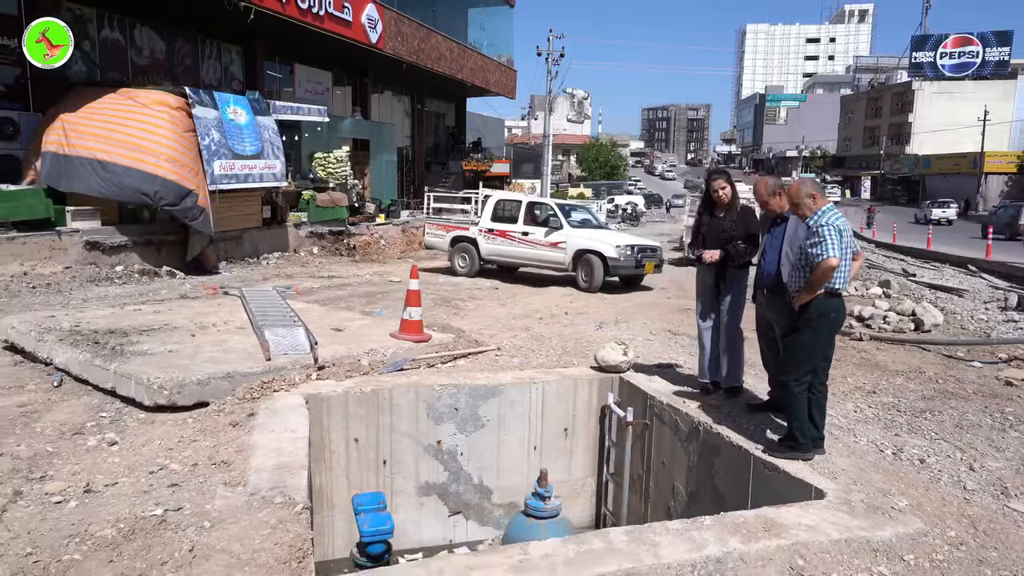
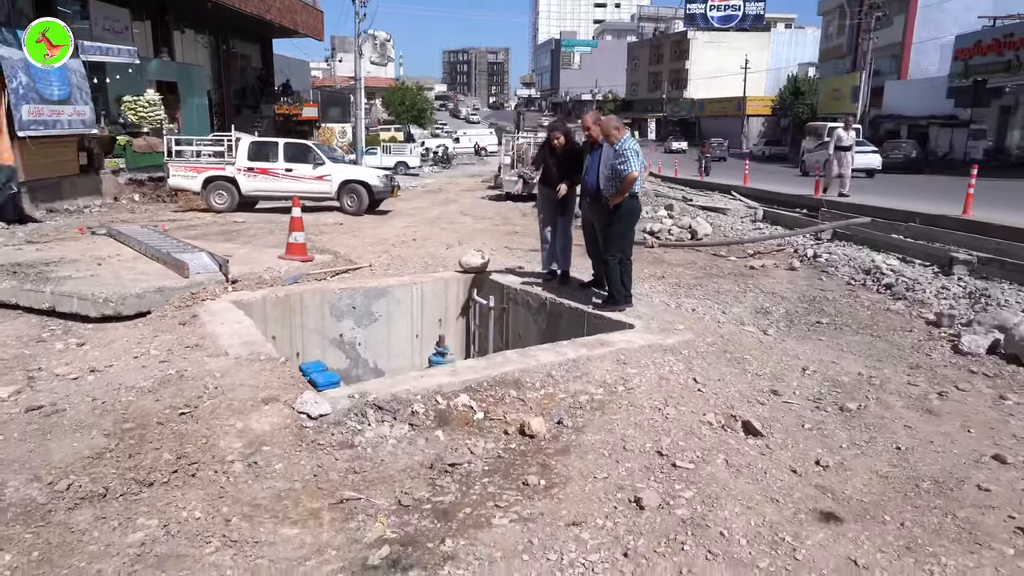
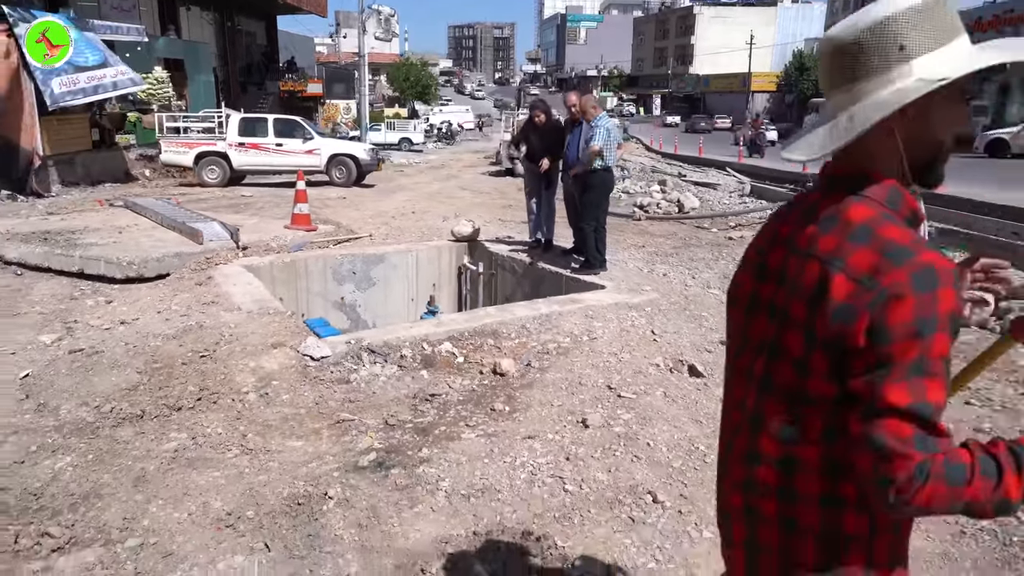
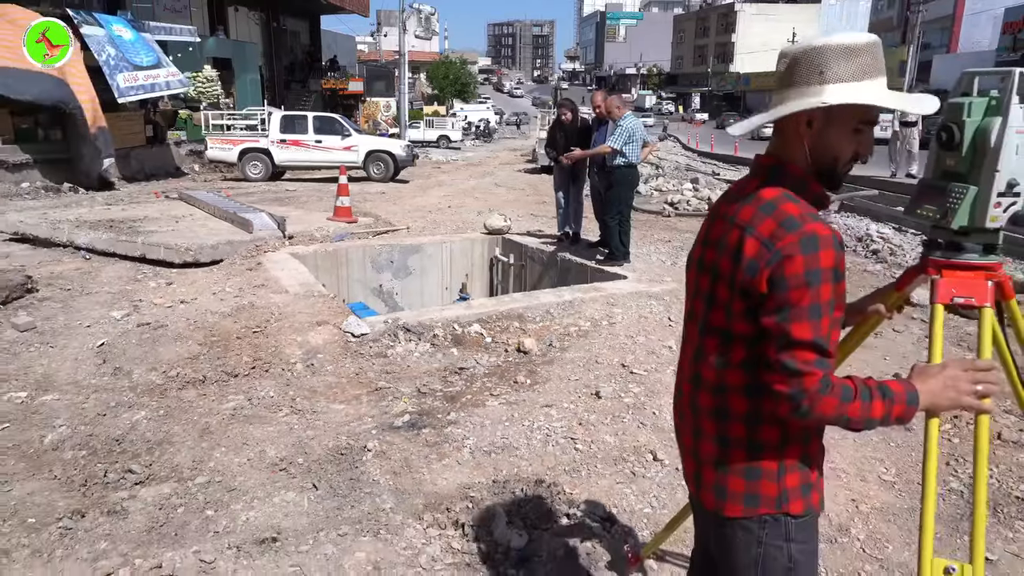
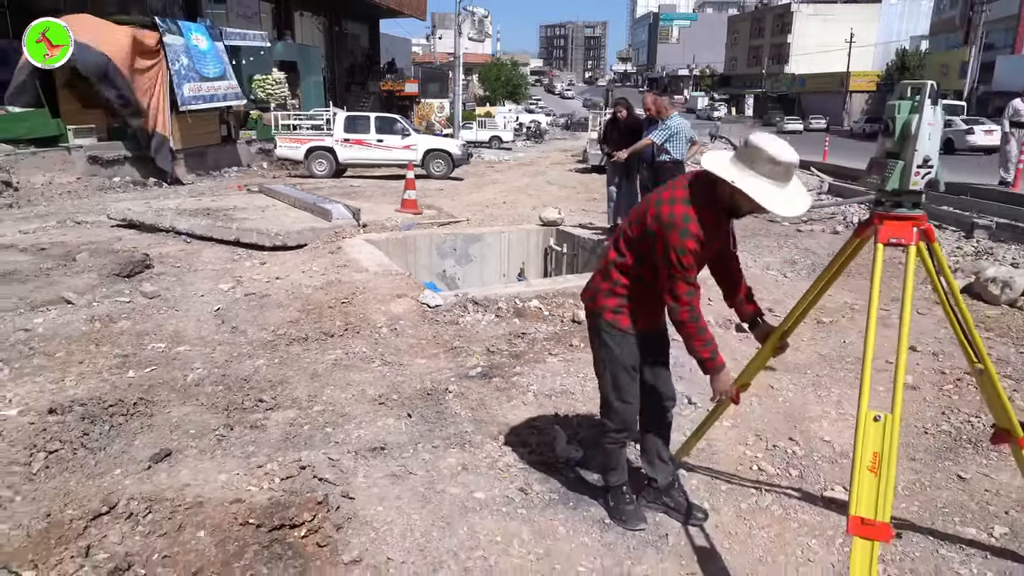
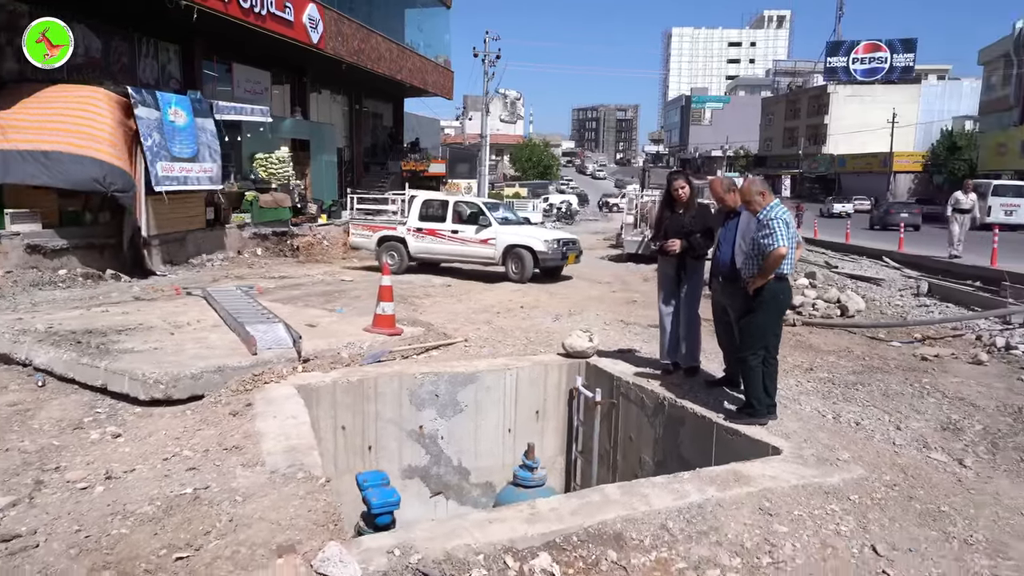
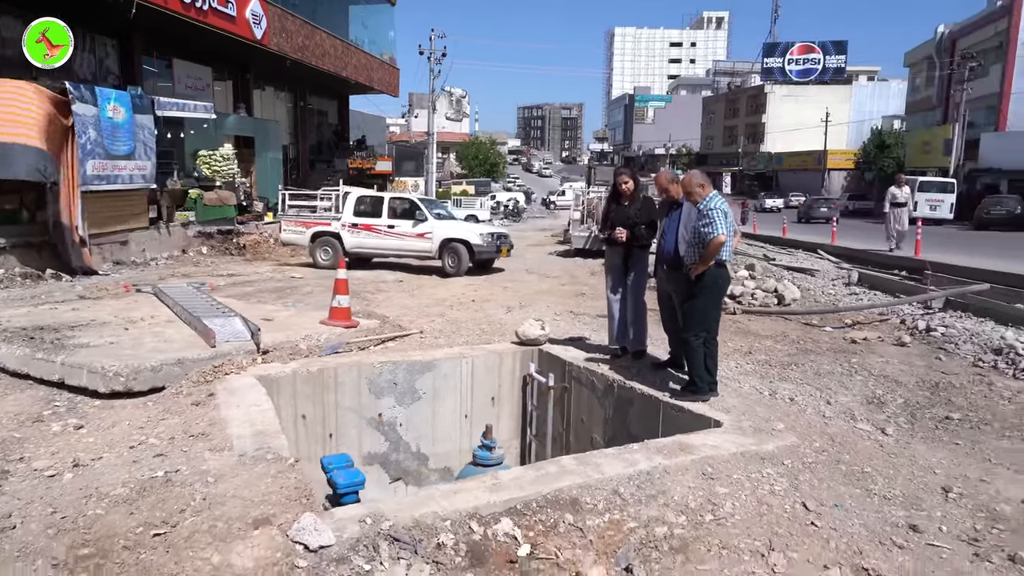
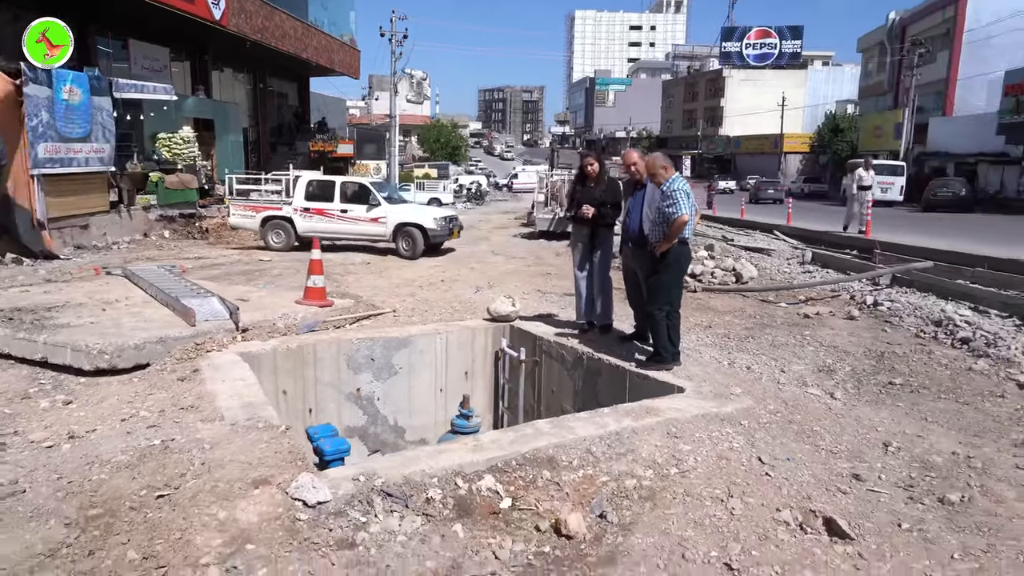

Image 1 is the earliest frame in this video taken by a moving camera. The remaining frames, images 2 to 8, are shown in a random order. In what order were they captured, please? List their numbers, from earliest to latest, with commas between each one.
6, 7, 8, 2, 3, 4, 5
